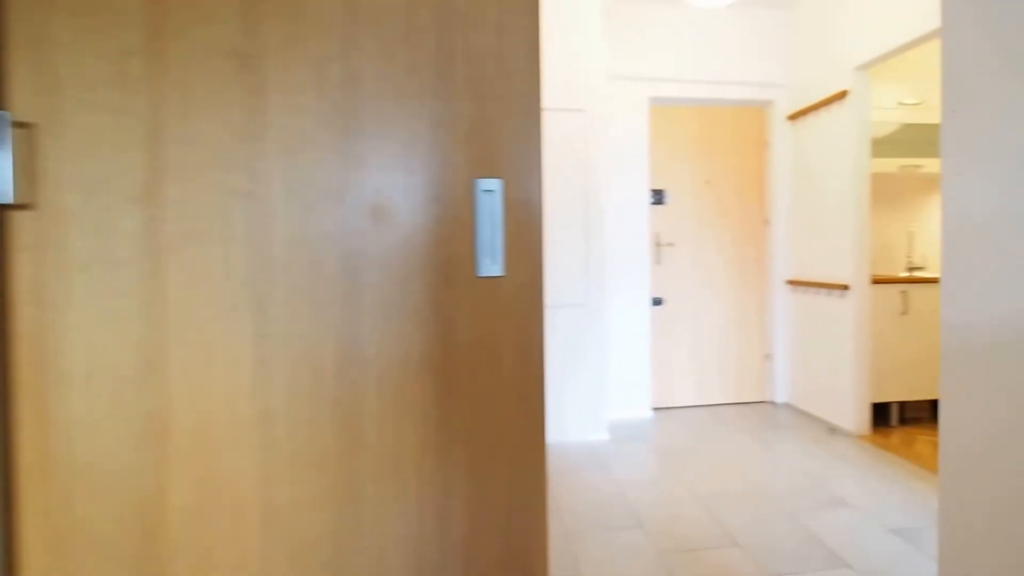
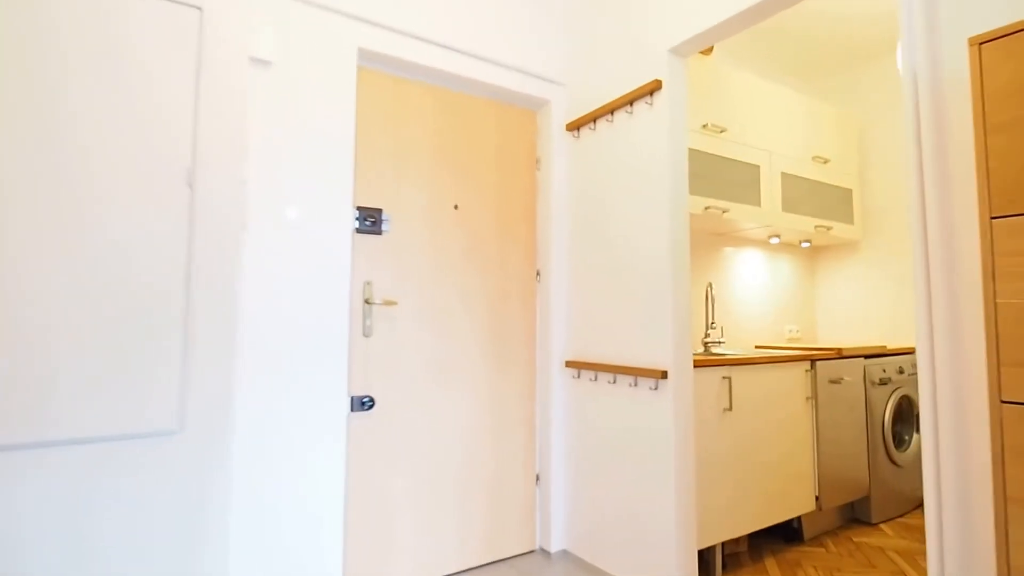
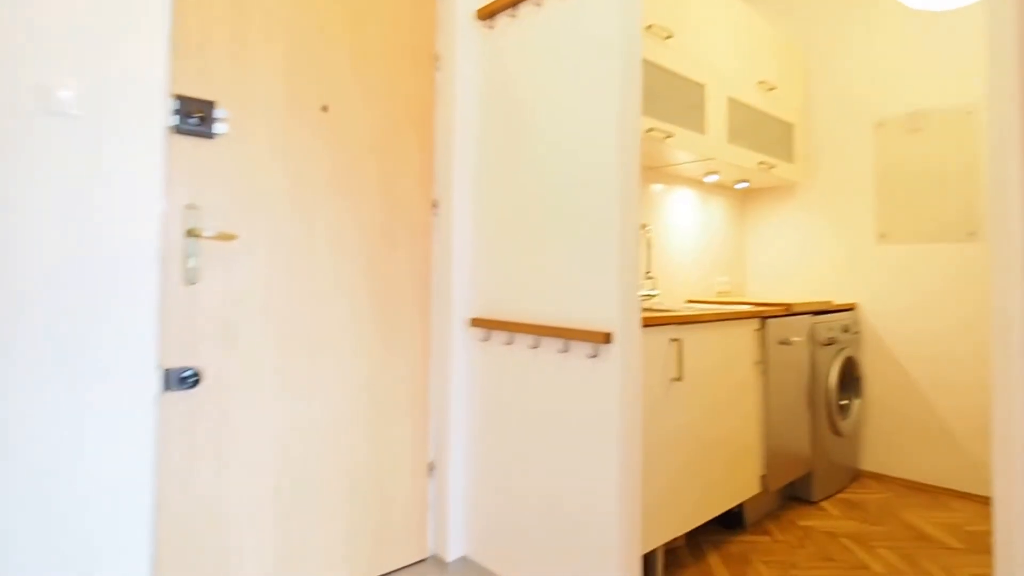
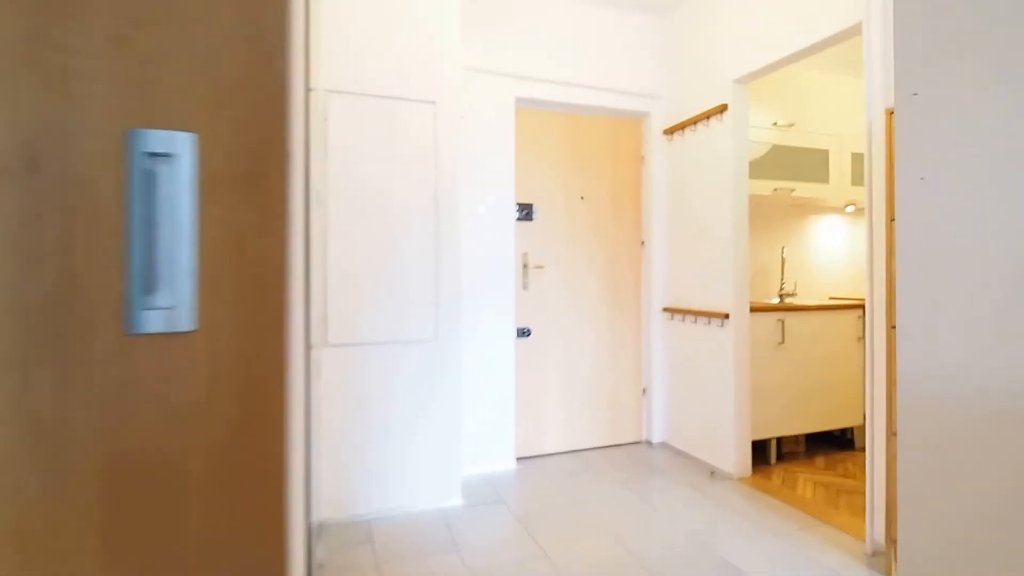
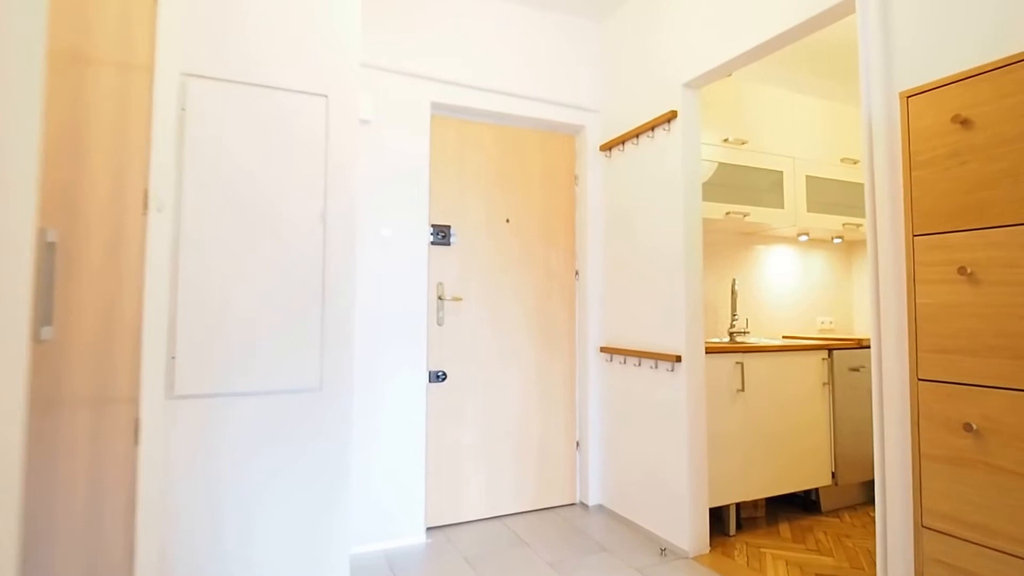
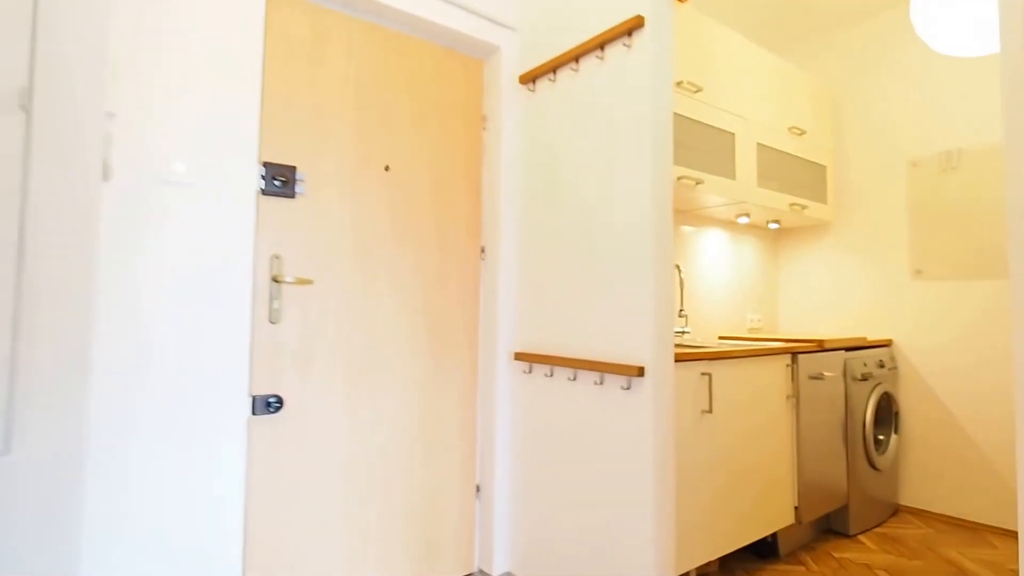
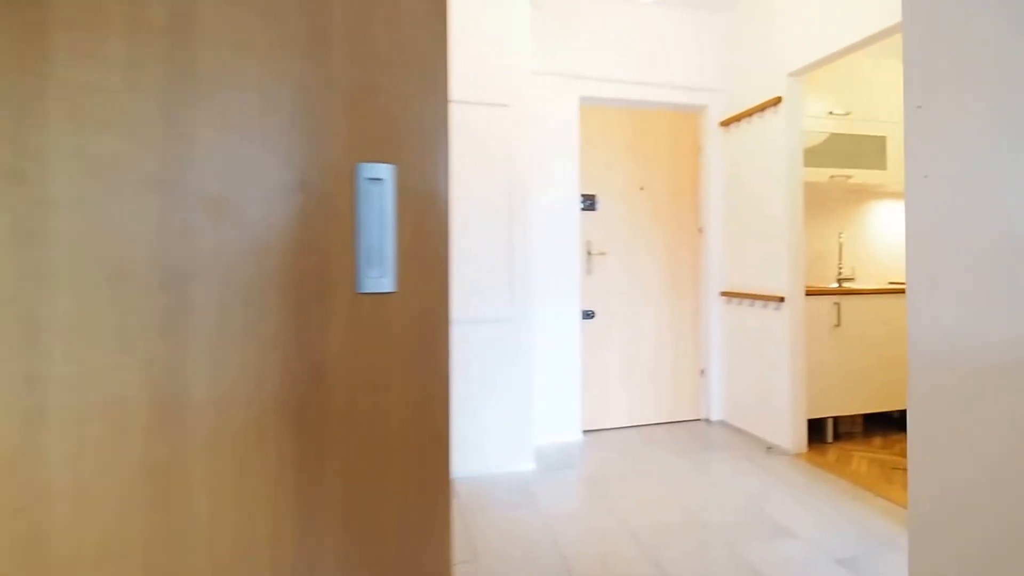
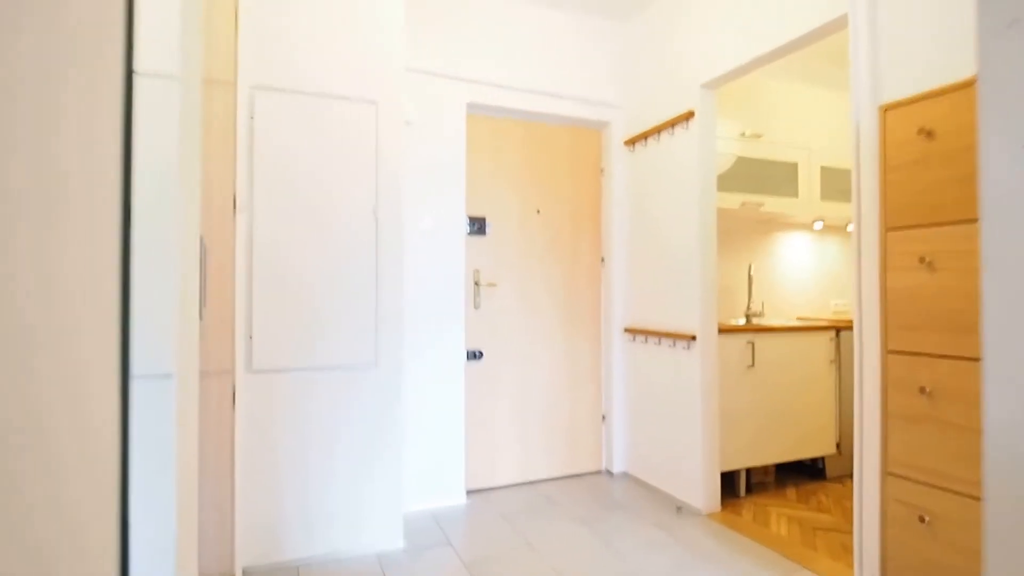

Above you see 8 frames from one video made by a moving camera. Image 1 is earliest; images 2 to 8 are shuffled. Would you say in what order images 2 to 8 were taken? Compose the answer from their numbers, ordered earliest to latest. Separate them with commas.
7, 4, 8, 5, 2, 6, 3
